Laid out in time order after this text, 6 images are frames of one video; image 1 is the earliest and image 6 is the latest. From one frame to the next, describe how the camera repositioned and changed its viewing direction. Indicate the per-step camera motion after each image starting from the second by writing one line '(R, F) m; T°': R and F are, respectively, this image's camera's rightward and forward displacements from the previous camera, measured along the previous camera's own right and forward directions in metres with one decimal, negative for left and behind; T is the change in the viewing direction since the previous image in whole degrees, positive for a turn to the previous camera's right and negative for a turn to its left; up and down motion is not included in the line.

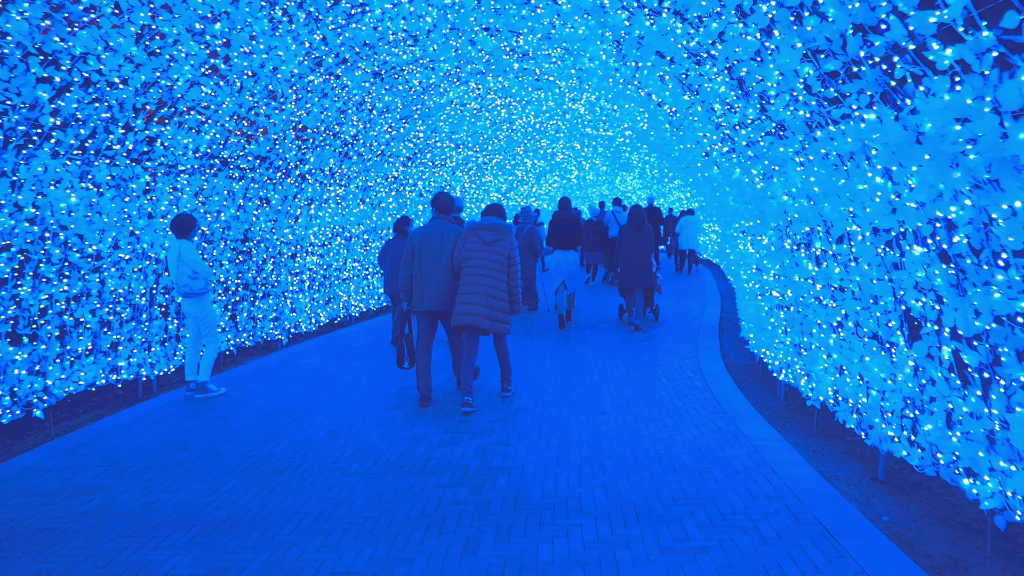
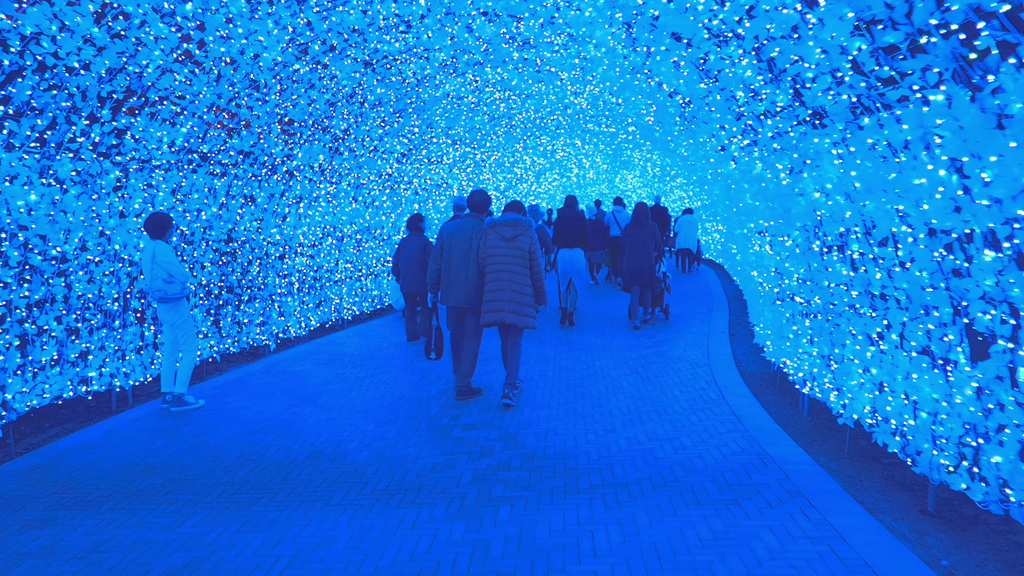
(0.0, +0.6) m; 0°
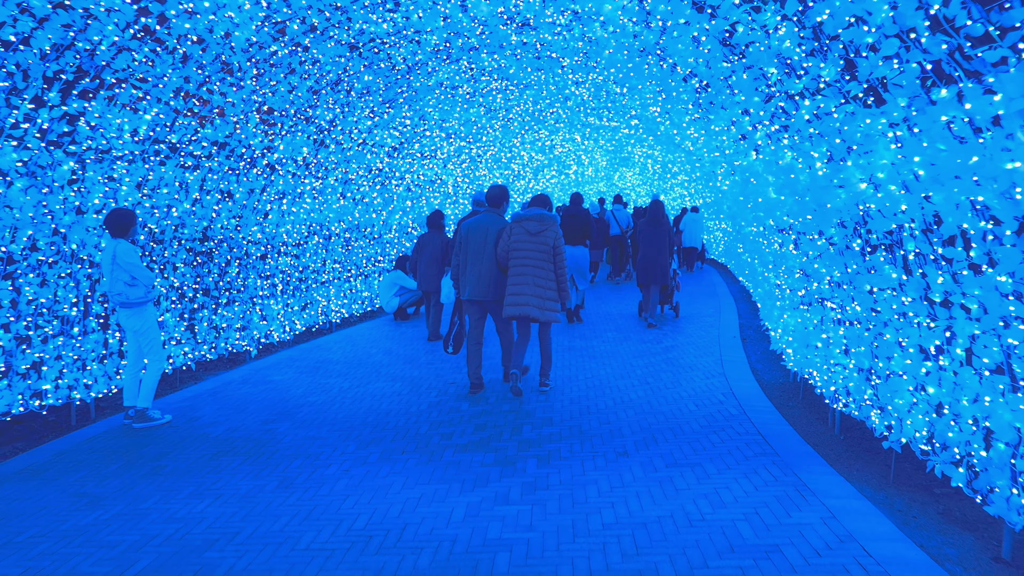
(0.0, +0.7) m; 0°
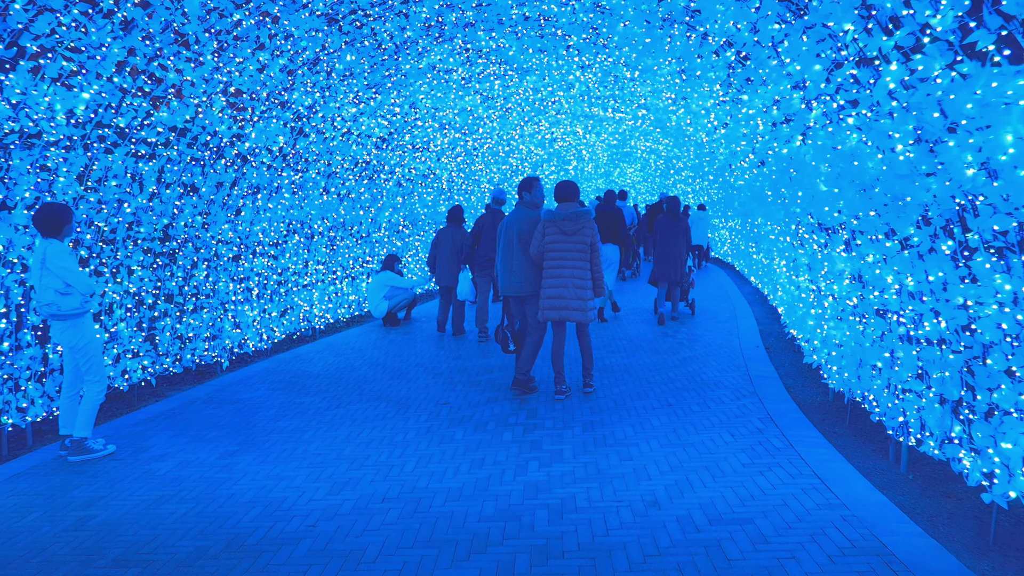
(-0.1, +1.0) m; 0°
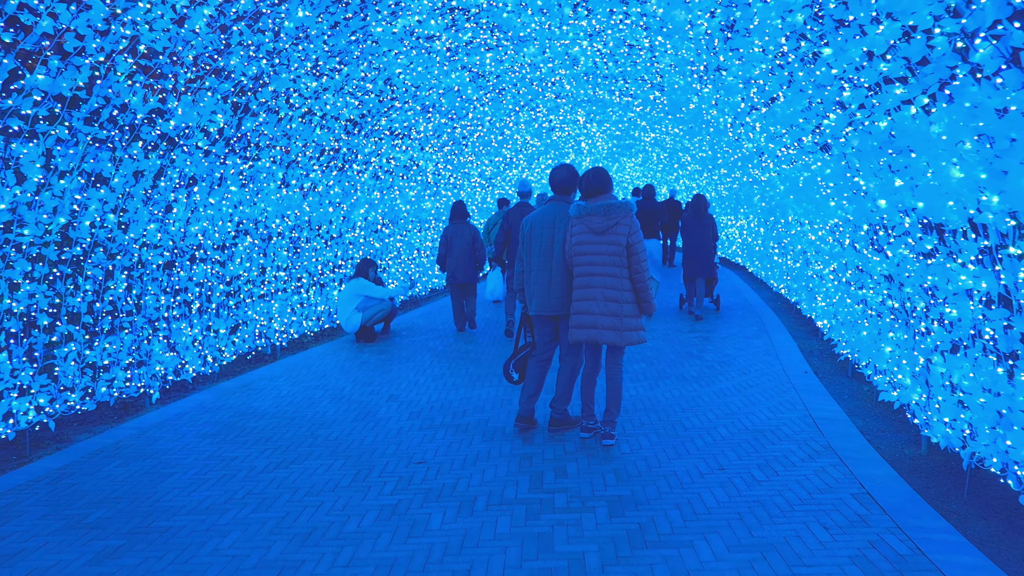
(0.0, +1.7) m; +1°
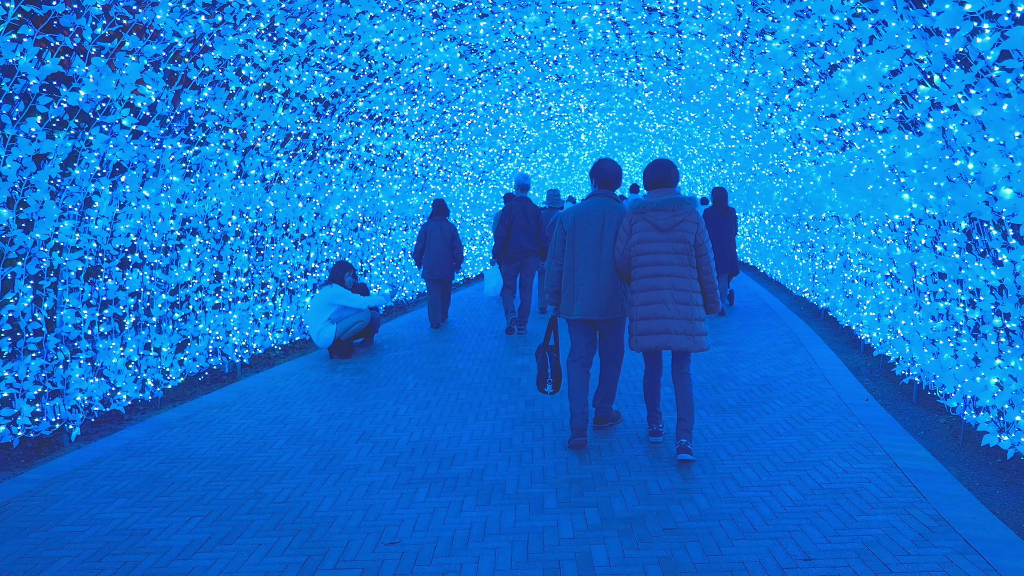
(-0.1, +1.3) m; +1°
